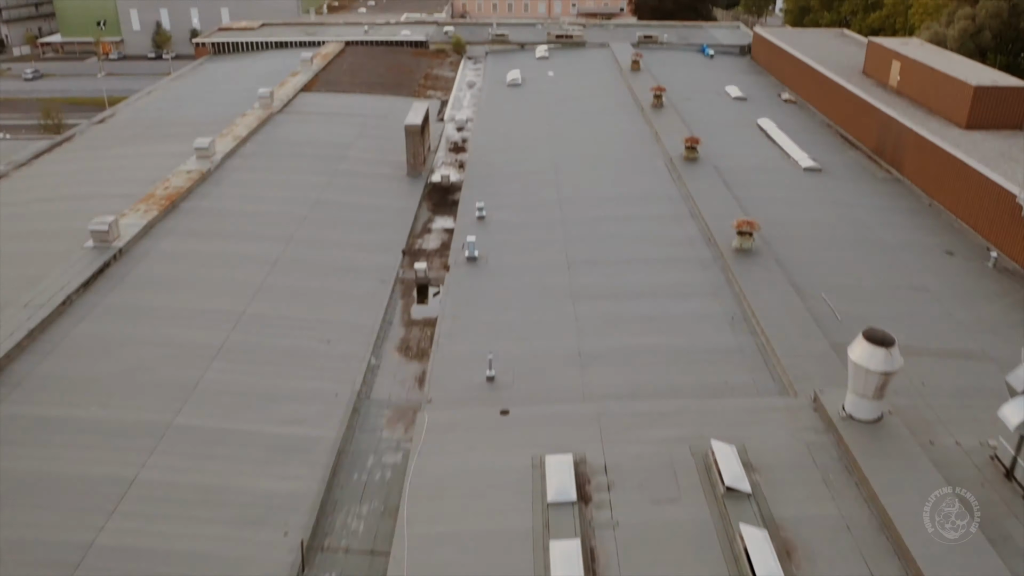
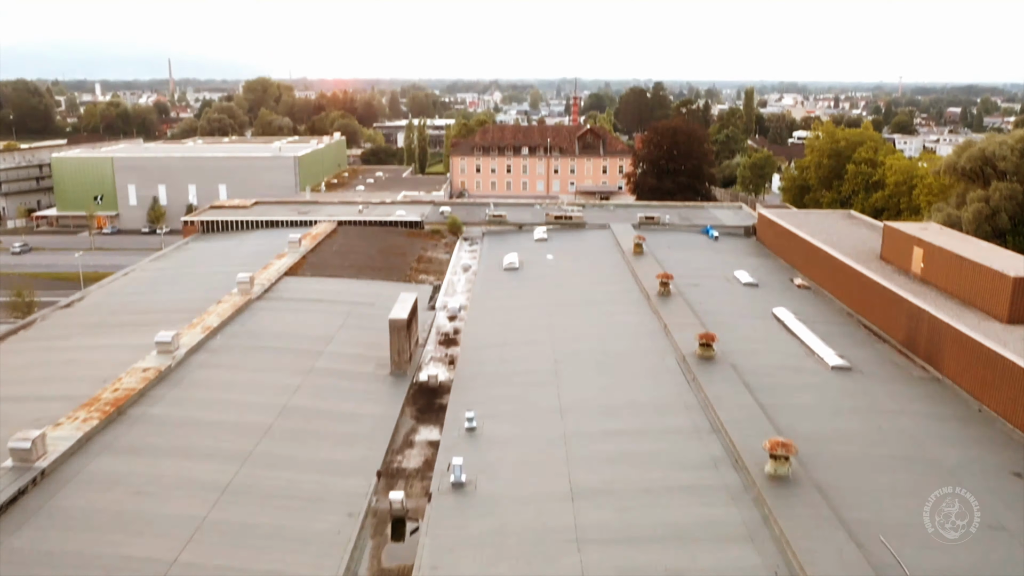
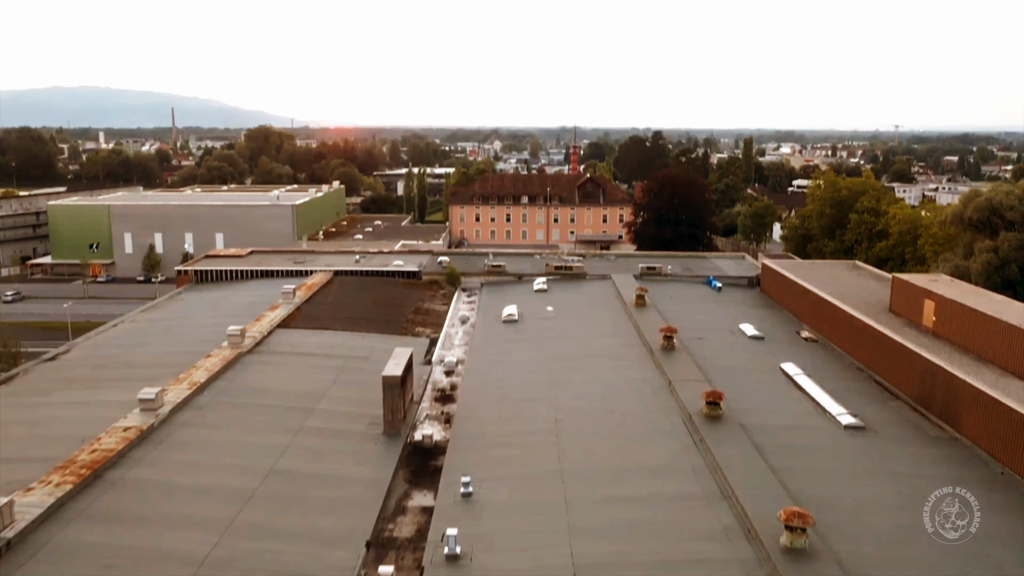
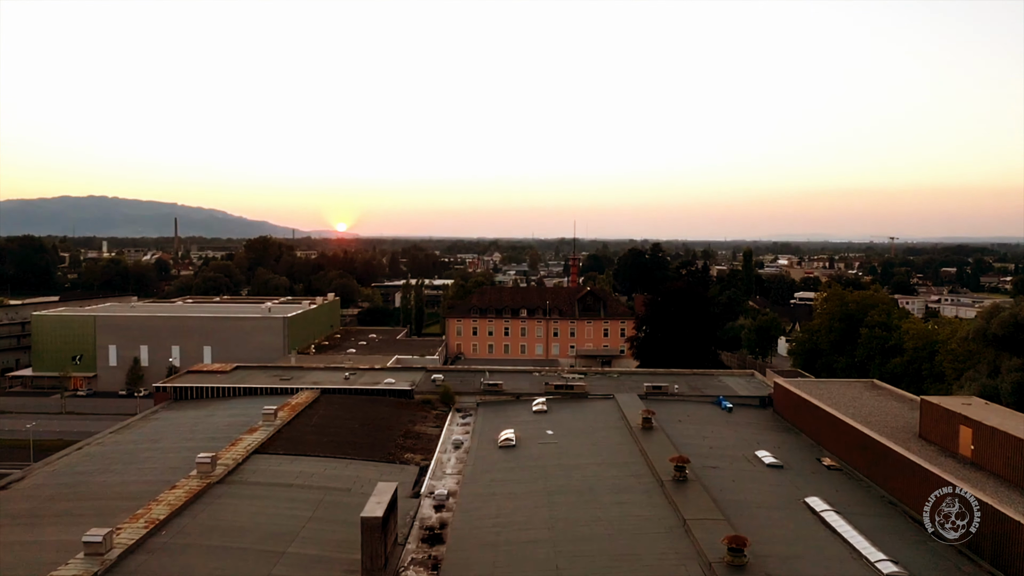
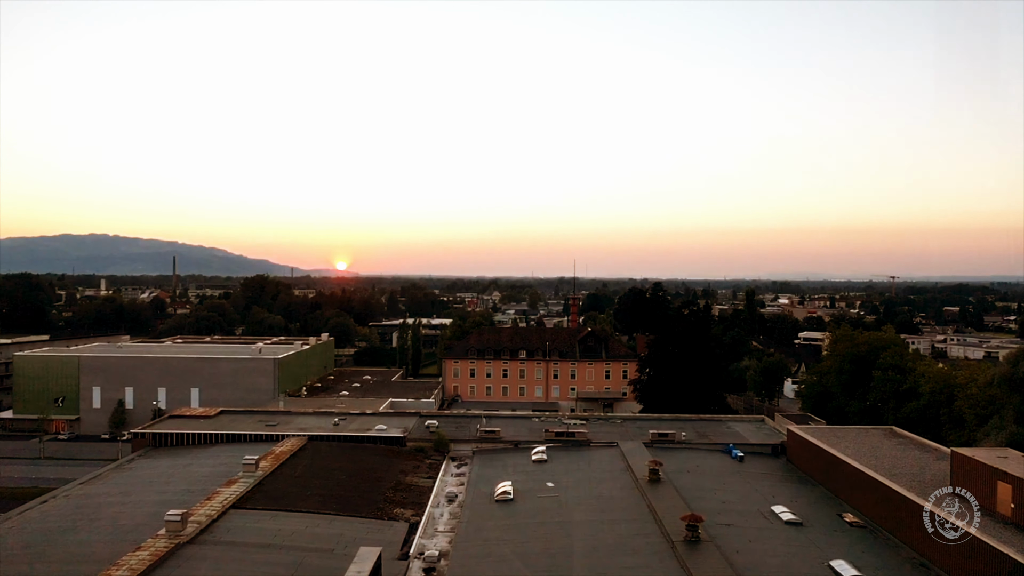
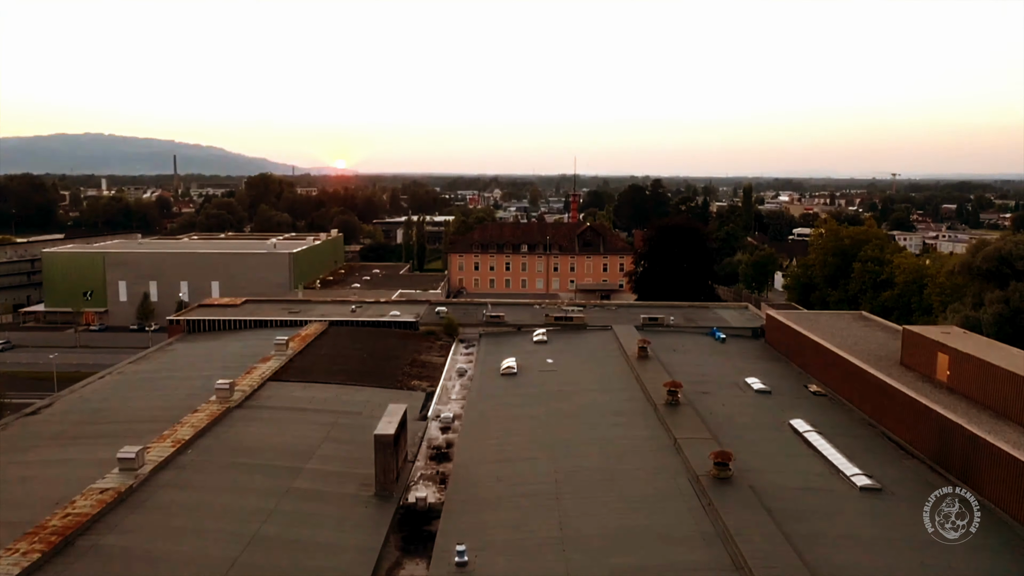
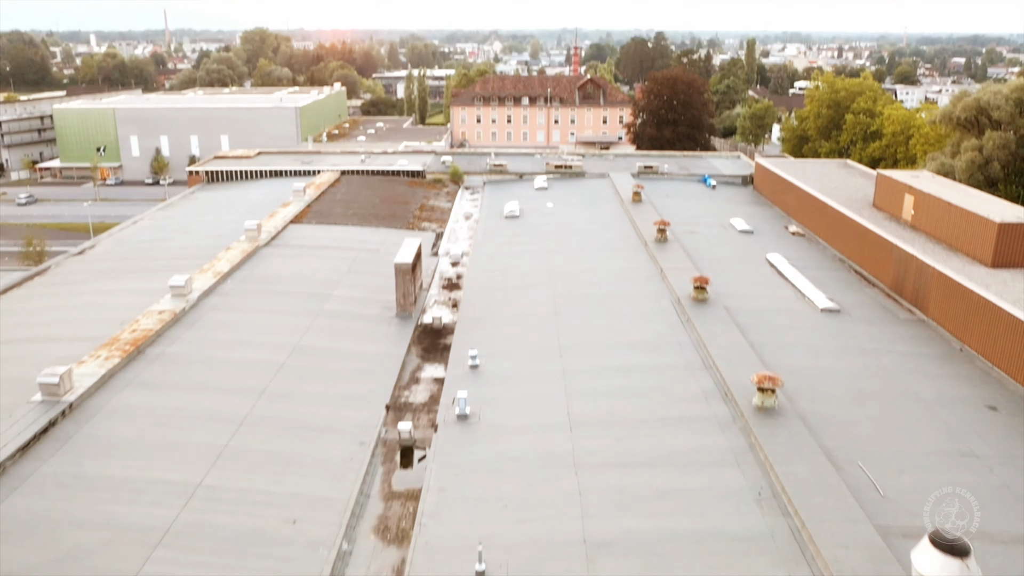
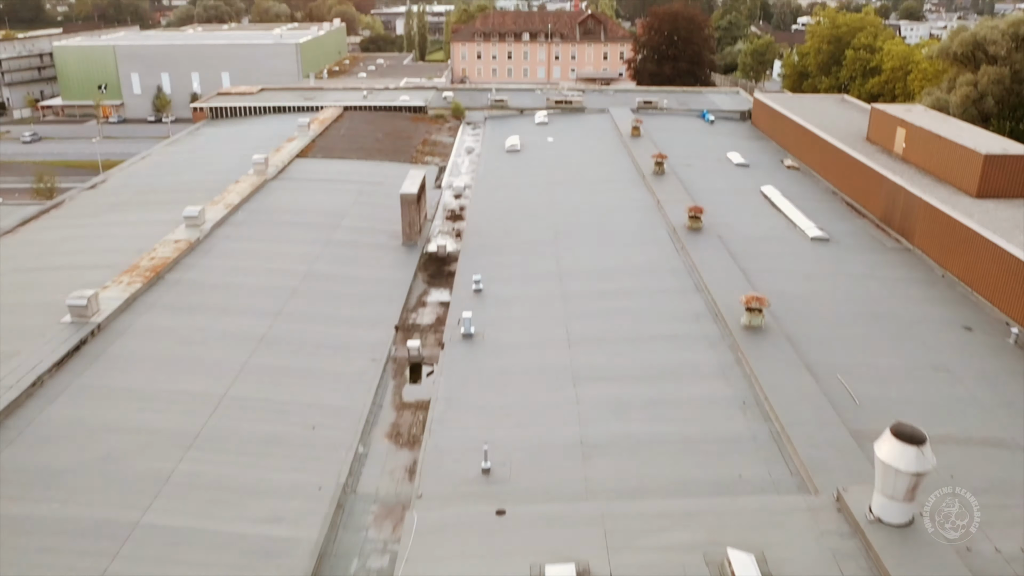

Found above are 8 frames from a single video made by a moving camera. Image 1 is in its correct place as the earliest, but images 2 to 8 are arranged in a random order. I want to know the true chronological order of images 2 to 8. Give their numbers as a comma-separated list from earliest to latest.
8, 7, 2, 3, 6, 4, 5
